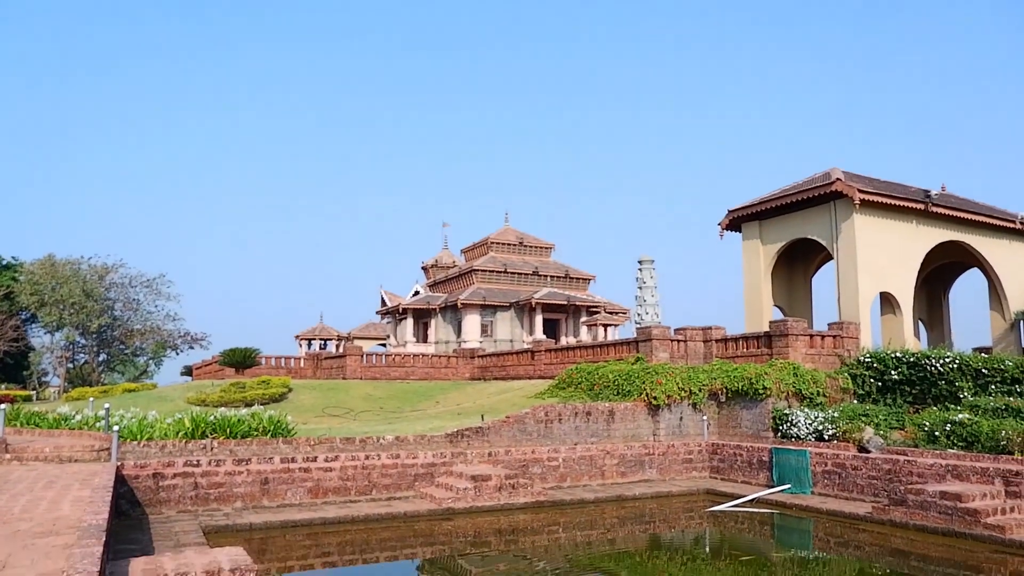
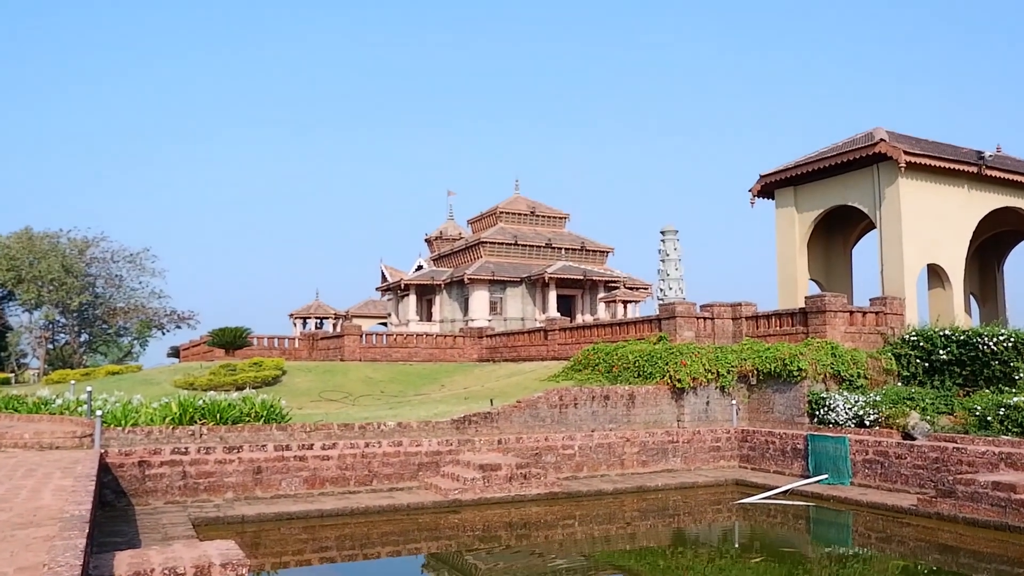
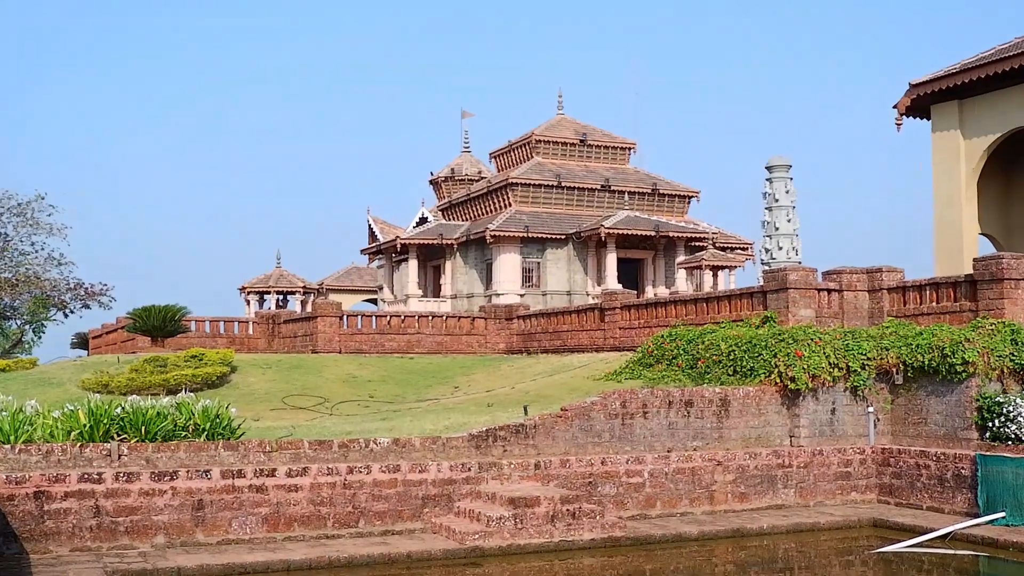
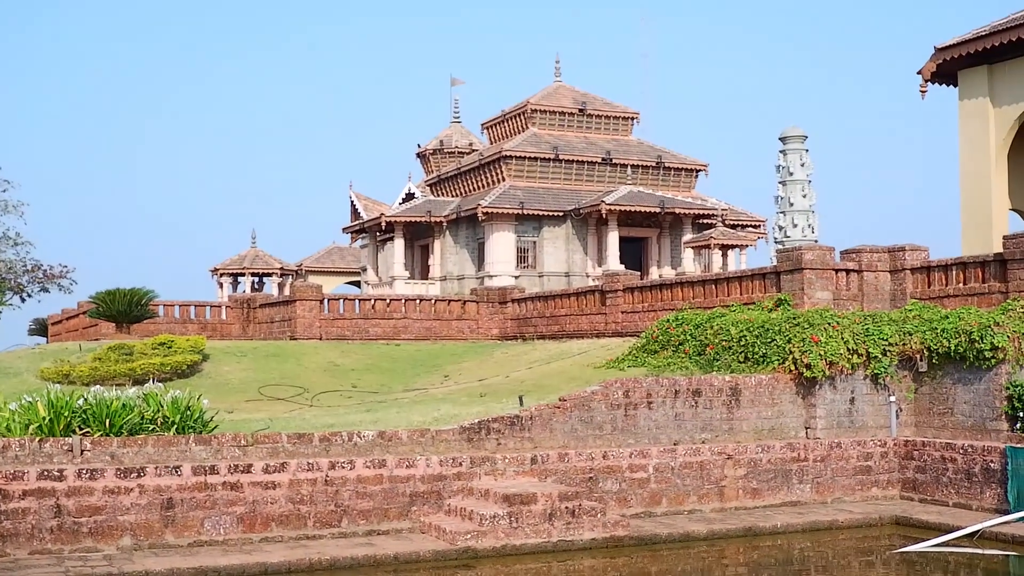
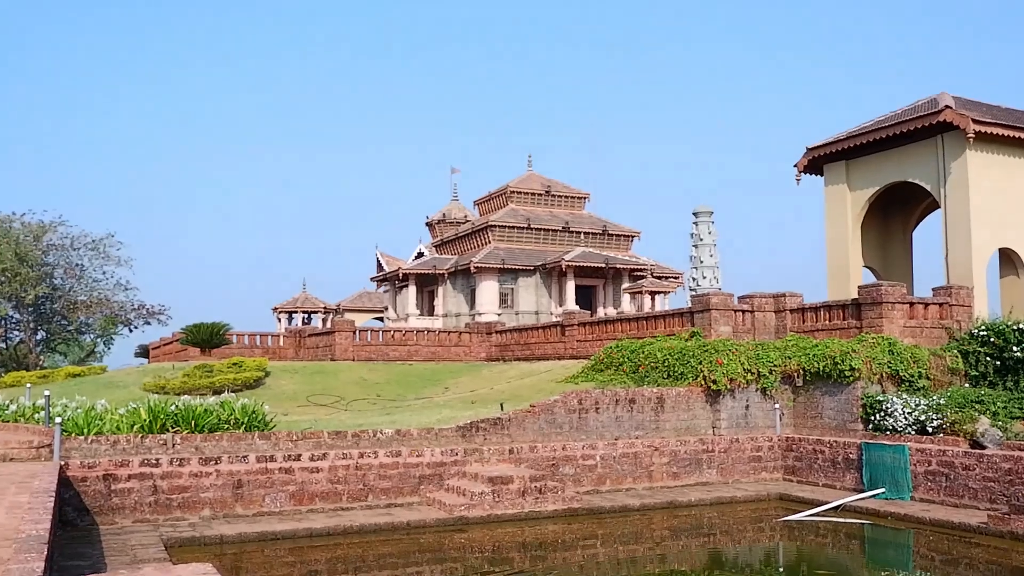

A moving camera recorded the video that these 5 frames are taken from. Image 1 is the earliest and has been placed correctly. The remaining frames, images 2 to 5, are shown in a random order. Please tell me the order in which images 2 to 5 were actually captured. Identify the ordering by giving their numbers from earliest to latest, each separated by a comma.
2, 5, 3, 4
